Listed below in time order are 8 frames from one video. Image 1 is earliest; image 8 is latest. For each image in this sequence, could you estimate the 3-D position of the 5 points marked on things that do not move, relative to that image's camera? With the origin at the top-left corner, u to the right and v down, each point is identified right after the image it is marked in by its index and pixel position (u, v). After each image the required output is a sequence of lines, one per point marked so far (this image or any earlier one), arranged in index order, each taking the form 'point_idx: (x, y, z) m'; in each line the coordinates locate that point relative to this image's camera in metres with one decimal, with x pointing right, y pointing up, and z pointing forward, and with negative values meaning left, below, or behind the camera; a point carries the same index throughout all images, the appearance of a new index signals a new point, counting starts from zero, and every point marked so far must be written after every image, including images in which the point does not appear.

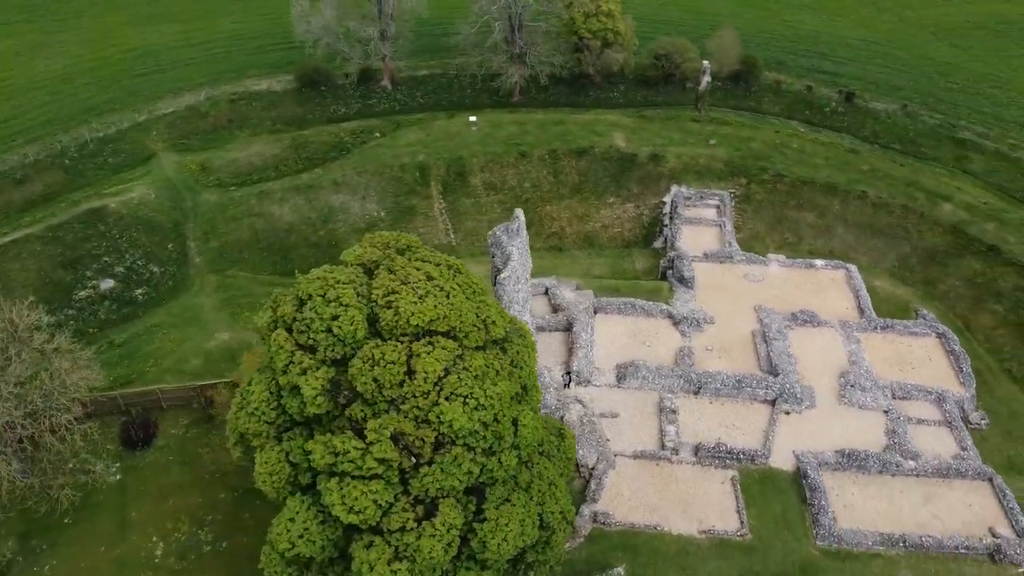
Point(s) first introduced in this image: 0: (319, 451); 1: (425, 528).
0: (-3.8, -3.3, +16.2) m
1: (-1.7, -4.8, +16.1) m
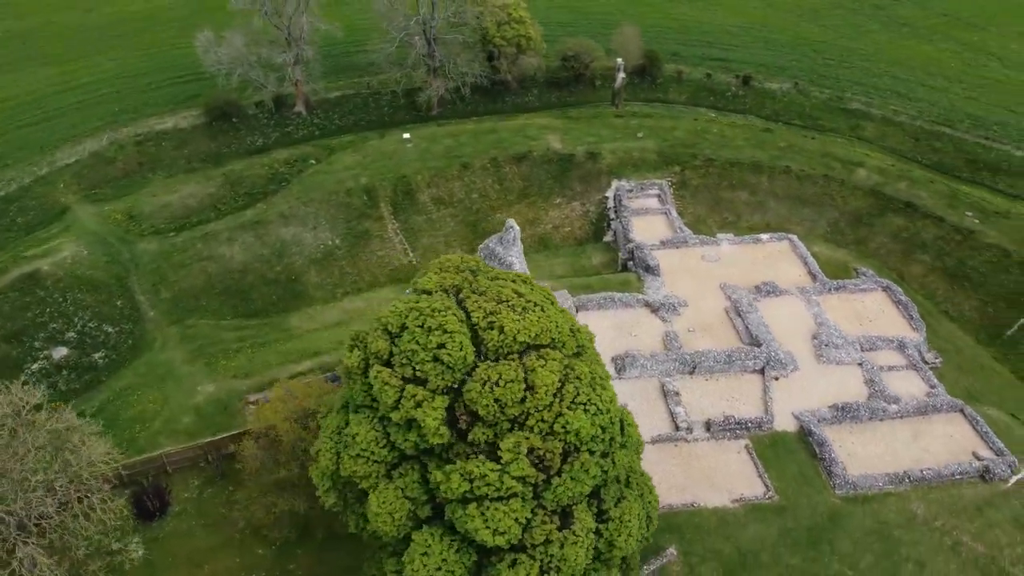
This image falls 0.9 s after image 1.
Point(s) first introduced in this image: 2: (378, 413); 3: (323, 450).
0: (-1.2, -3.9, +16.2) m
1: (+1.1, -5.0, +16.4) m
2: (-2.8, -2.7, +17.3) m
3: (-4.3, -3.6, +18.2) m
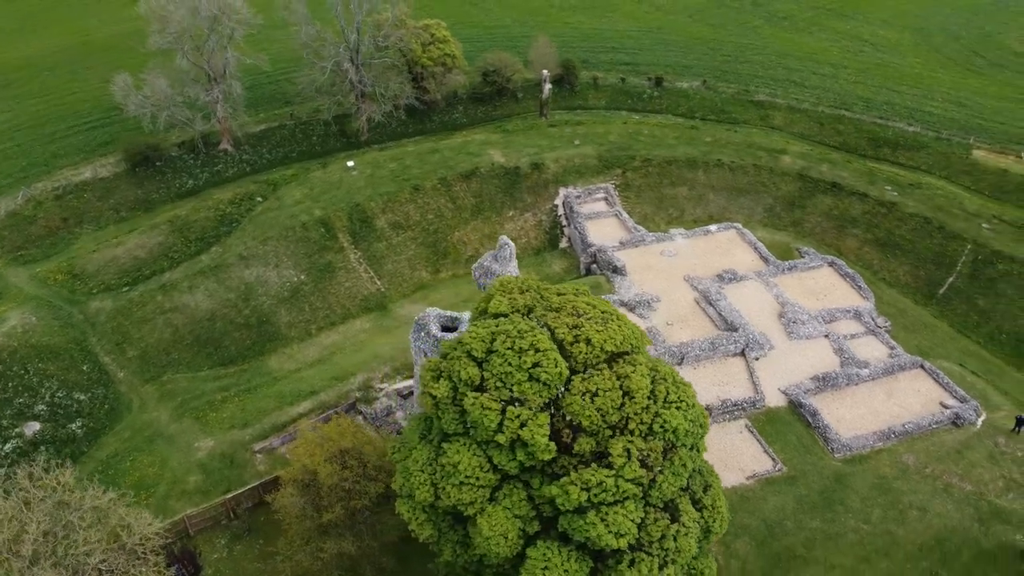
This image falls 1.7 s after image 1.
0: (+1.2, -4.2, +16.7) m
1: (+3.5, -5.2, +17.2) m
2: (-0.7, -3.2, +17.6) m
3: (-2.2, -4.4, +18.3) m
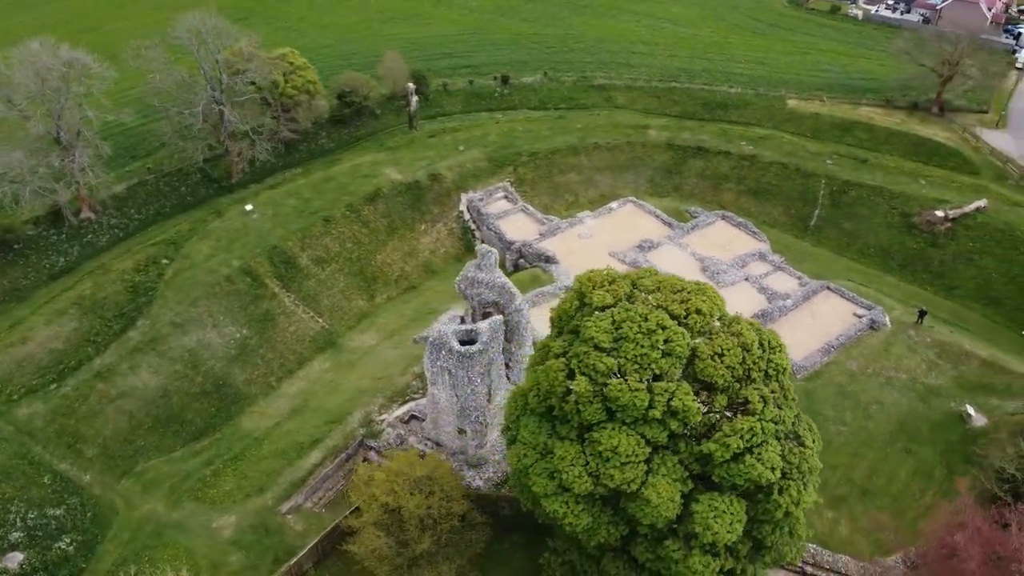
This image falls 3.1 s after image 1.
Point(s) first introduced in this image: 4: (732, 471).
0: (+5.0, -3.6, +18.7) m
1: (+7.2, -4.1, +19.8) m
2: (+2.8, -3.1, +19.0) m
3: (+1.4, -4.5, +19.3) m
4: (+5.2, -4.3, +18.8) m
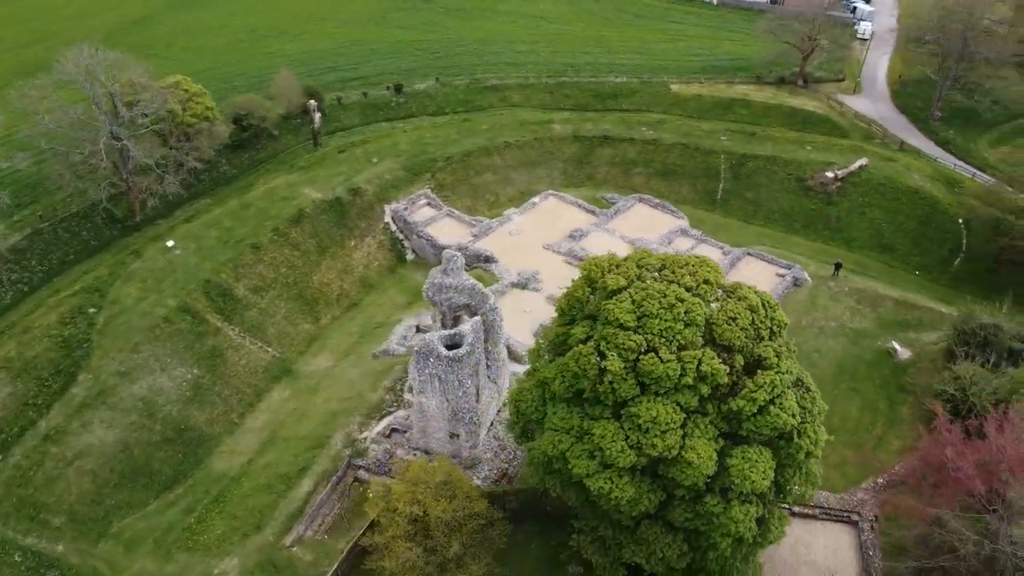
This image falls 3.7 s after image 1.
0: (+6.0, -2.8, +20.3) m
1: (+8.1, -3.0, +21.8) m
2: (+3.8, -2.5, +20.2) m
3: (+2.6, -4.1, +20.3) m
4: (+6.3, -3.4, +20.4) m
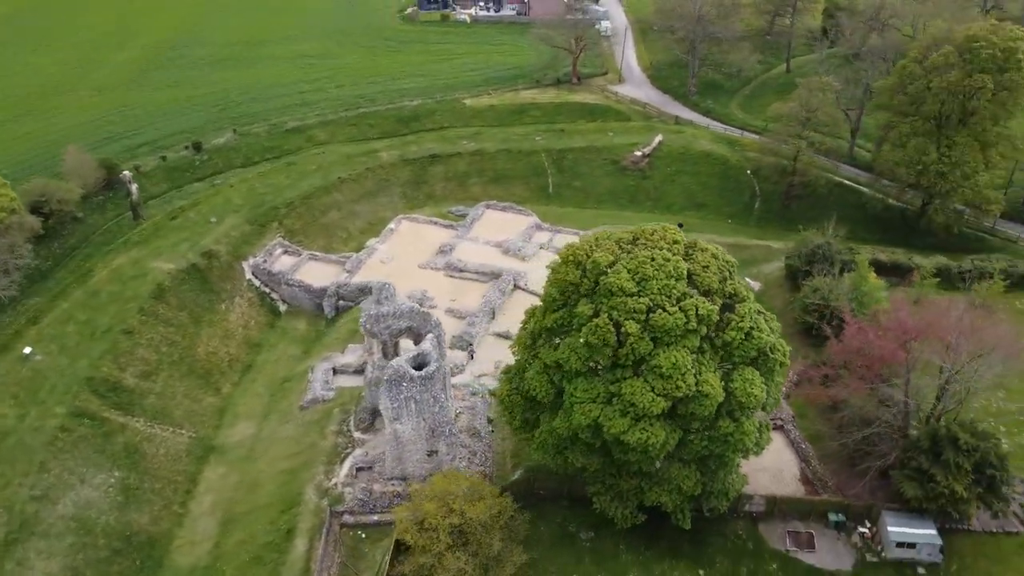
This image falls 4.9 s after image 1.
0: (+6.7, -1.2, +24.0) m
1: (+8.3, -1.0, +26.1) m
2: (+4.6, -1.5, +23.2) m
3: (+3.8, -3.3, +23.0) m
4: (+7.1, -1.8, +24.2) m
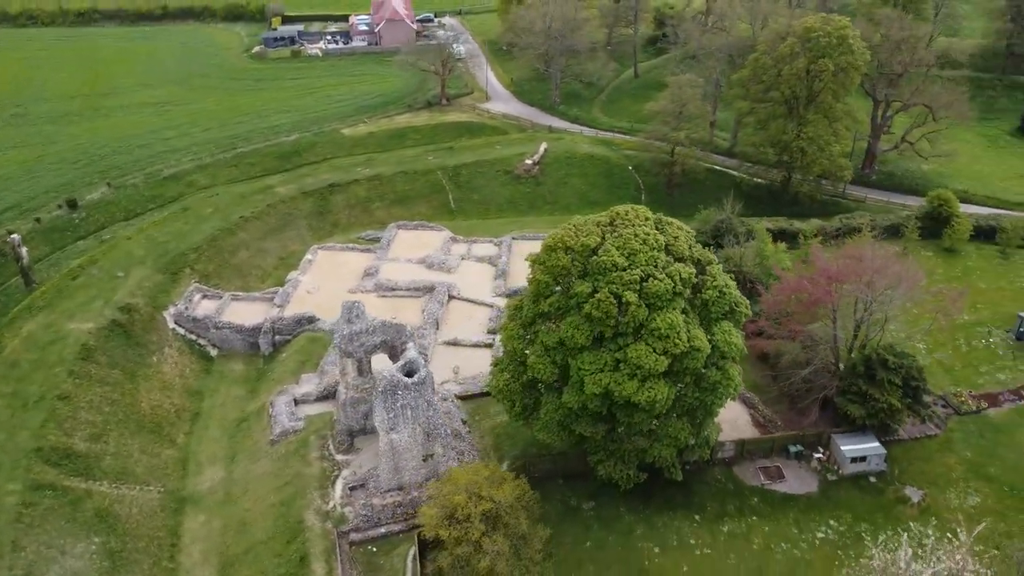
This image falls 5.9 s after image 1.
0: (+6.8, 0.0, +27.1) m
1: (+7.8, +0.3, +29.4) m
2: (+4.9, -0.5, +25.9) m
3: (+4.4, -2.4, +25.5) m
4: (+7.1, -0.5, +27.4) m
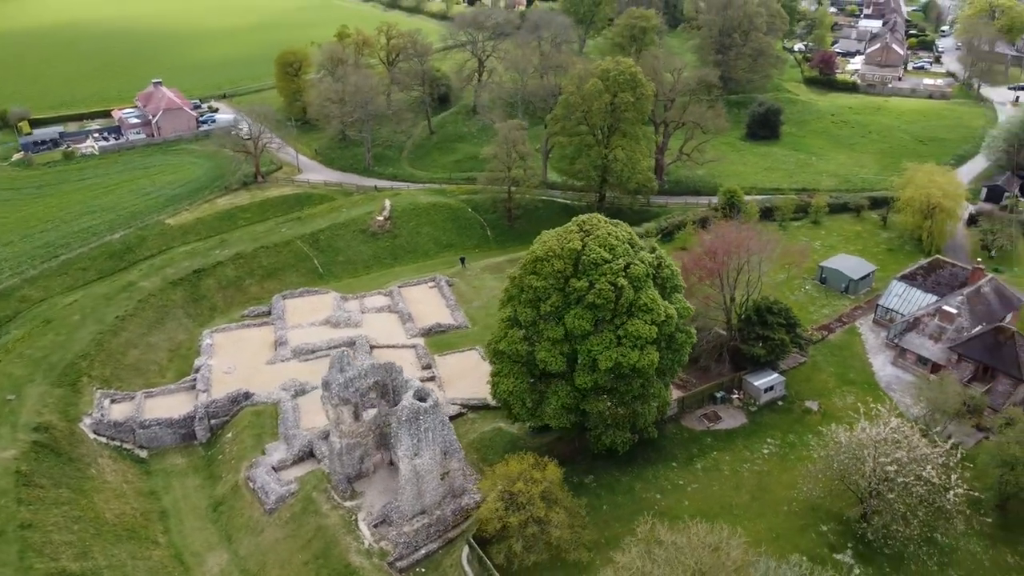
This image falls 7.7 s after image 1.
0: (+6.4, +0.8, +33.7) m
1: (+6.6, +1.1, +36.3) m
2: (+5.2, +0.2, +32.0) m
3: (+5.3, -1.7, +31.3) m
4: (+6.8, +0.4, +34.1) m
